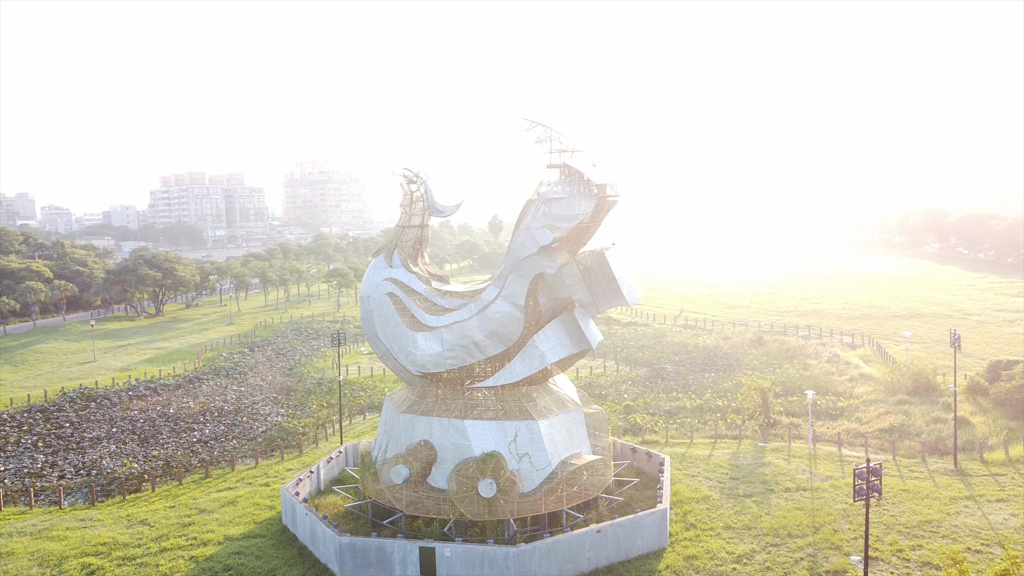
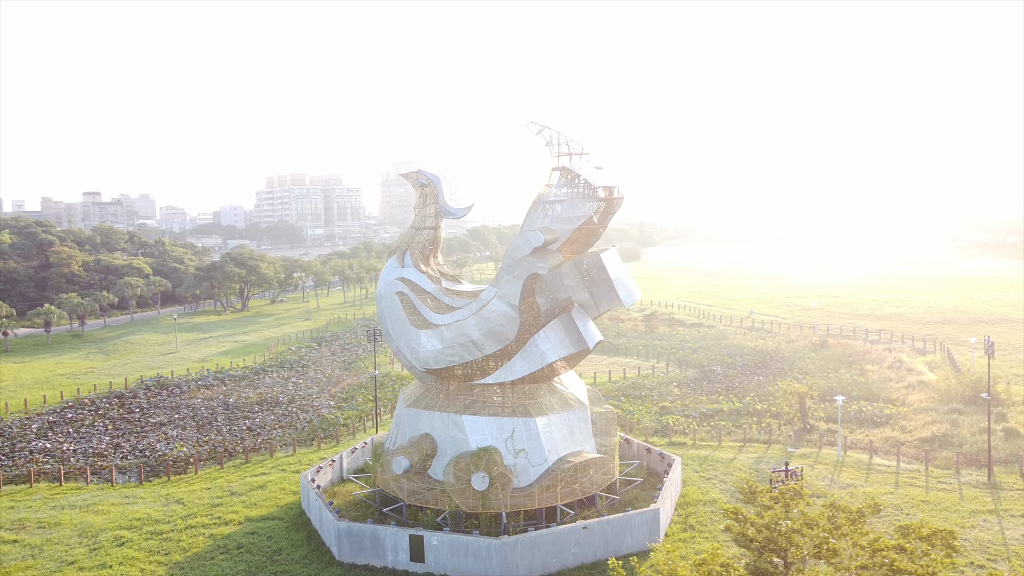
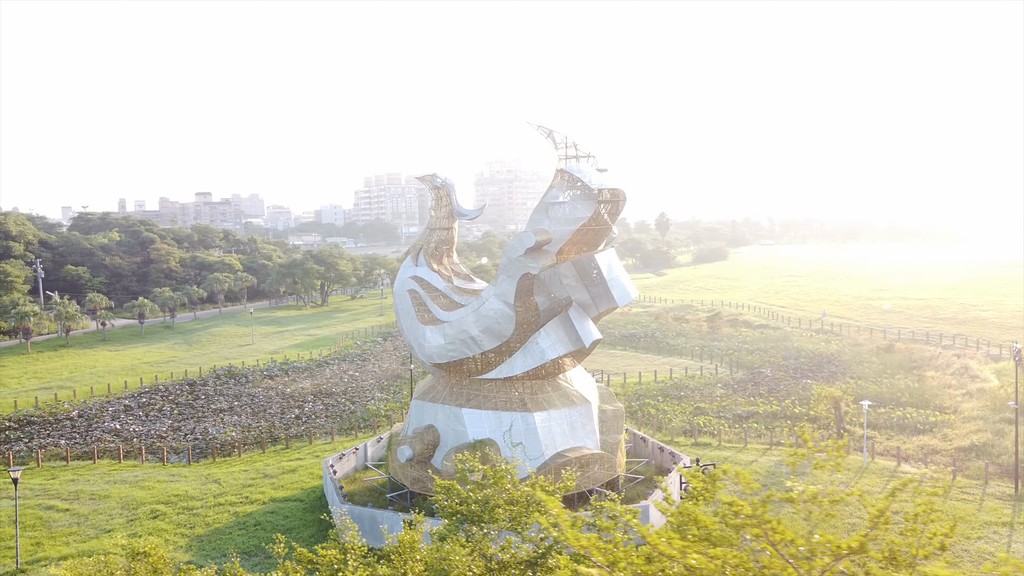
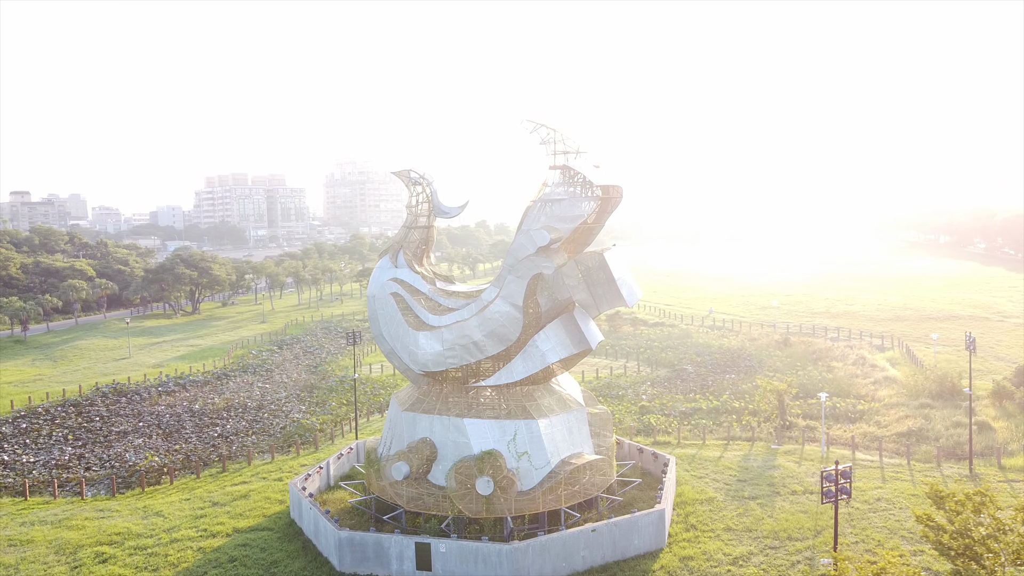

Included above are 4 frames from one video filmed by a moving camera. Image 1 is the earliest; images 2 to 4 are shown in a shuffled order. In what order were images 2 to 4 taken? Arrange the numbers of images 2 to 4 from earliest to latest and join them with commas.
4, 2, 3
